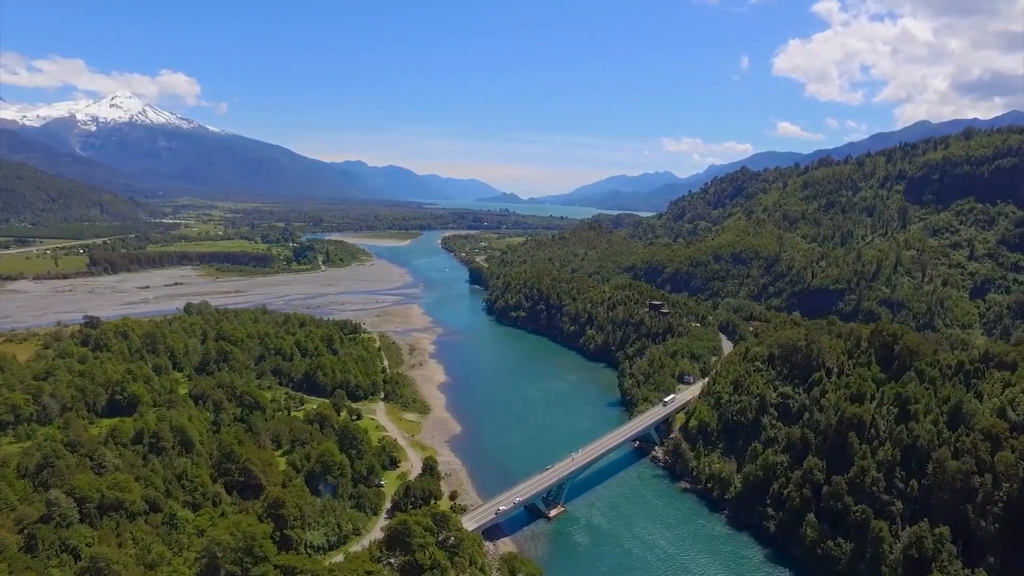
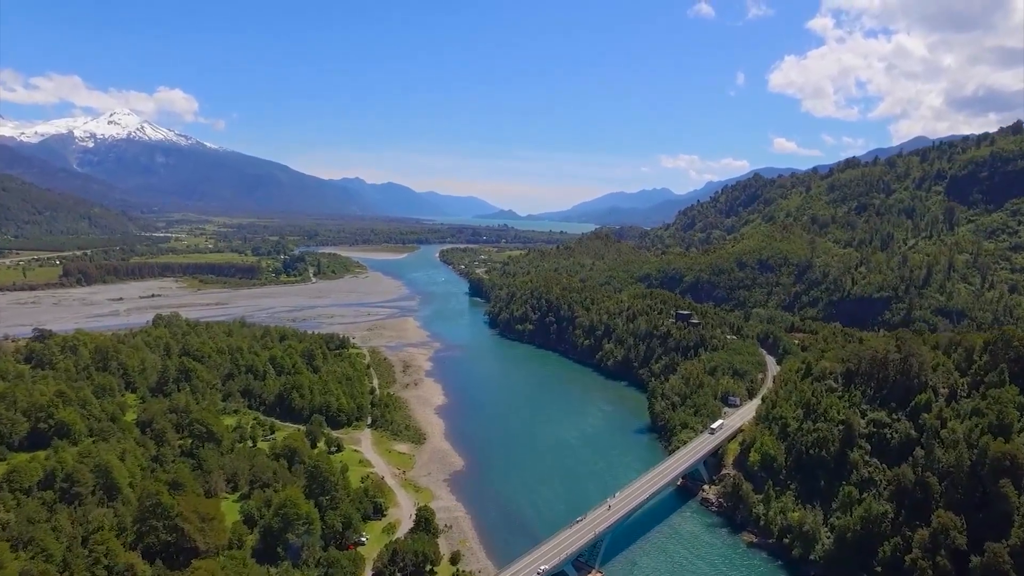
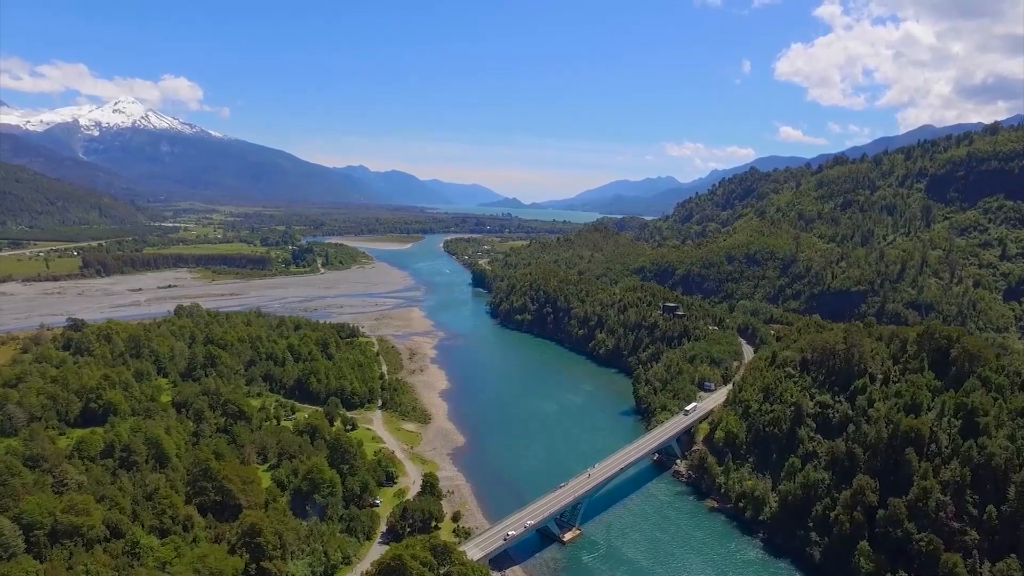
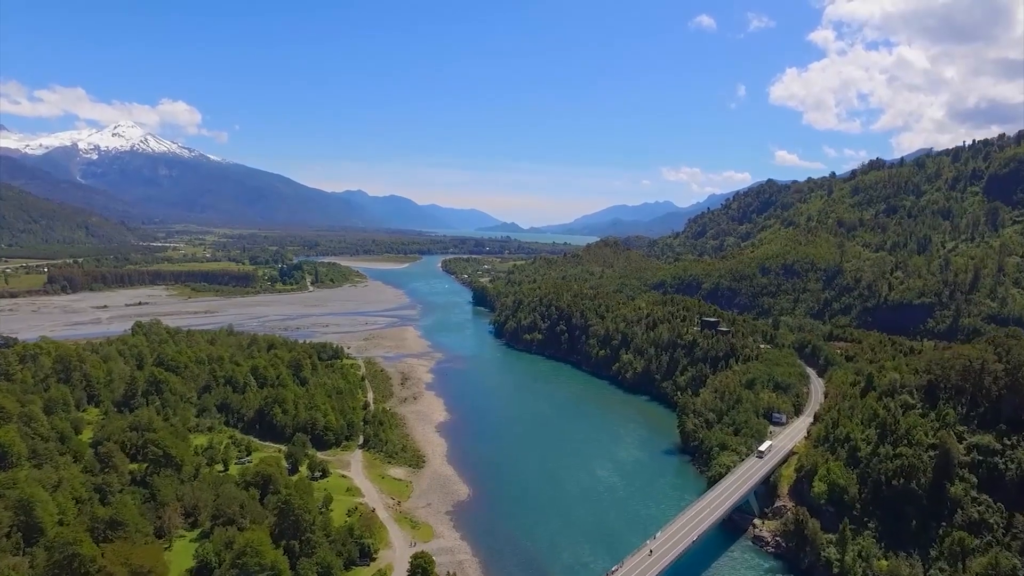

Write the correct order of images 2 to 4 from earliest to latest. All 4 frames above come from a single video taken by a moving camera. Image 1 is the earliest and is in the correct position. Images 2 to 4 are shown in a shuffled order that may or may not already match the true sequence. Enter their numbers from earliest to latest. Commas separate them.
3, 2, 4
